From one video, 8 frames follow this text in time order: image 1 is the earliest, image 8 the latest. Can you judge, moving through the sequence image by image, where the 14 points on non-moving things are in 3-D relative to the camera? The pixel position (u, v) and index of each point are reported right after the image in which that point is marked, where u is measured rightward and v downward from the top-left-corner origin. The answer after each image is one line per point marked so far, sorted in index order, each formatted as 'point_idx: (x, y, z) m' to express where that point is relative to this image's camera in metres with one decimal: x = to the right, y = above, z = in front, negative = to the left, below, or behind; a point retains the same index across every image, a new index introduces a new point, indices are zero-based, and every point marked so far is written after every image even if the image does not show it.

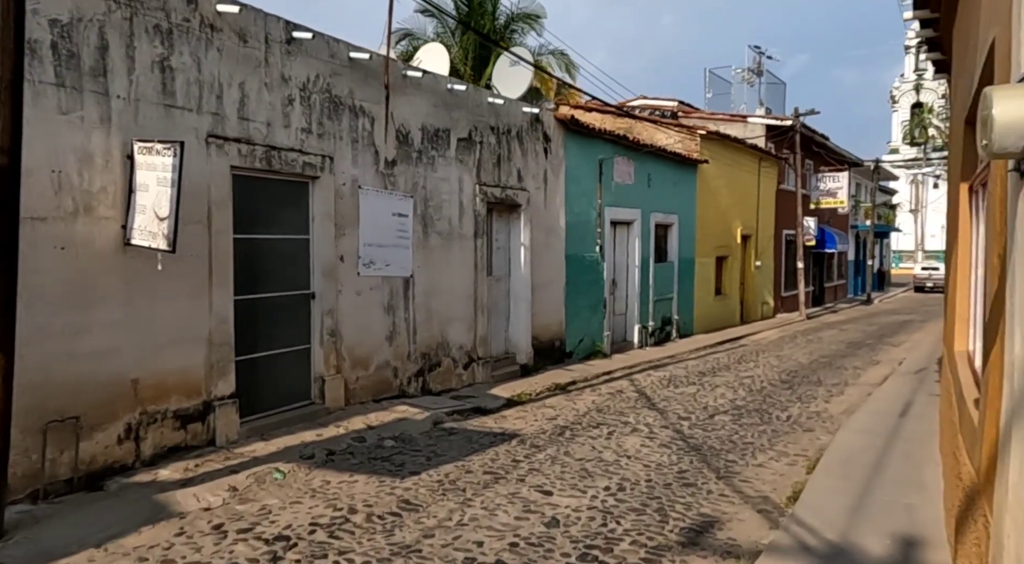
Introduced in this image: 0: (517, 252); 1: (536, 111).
0: (+0.1, +0.4, +12.8) m
1: (+0.3, +2.5, +13.1) m
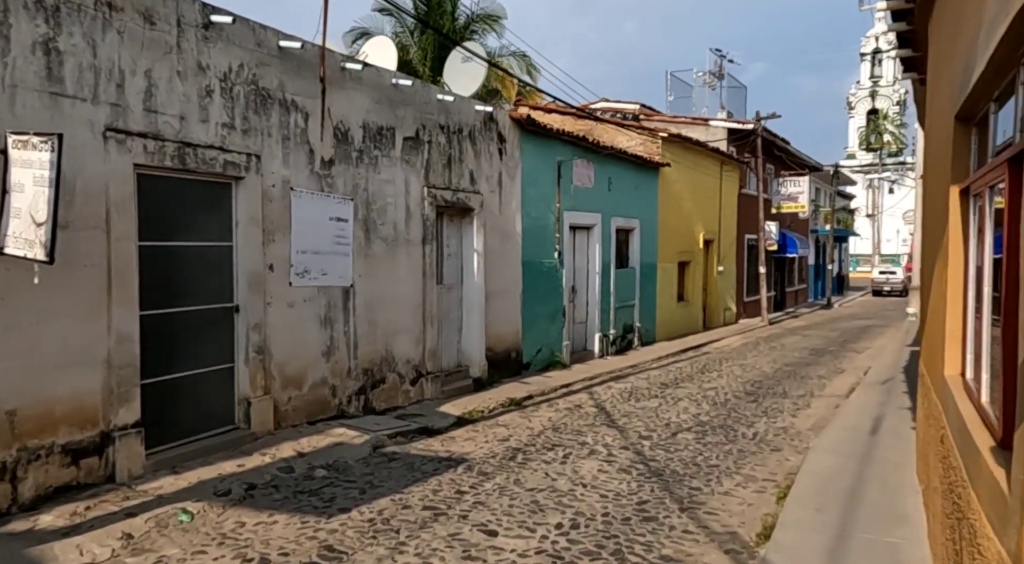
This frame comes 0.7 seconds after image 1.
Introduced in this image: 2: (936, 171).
0: (-0.6, +0.3, +12.1) m
1: (-0.3, +2.4, +12.3) m
2: (+3.0, +0.8, +6.4) m
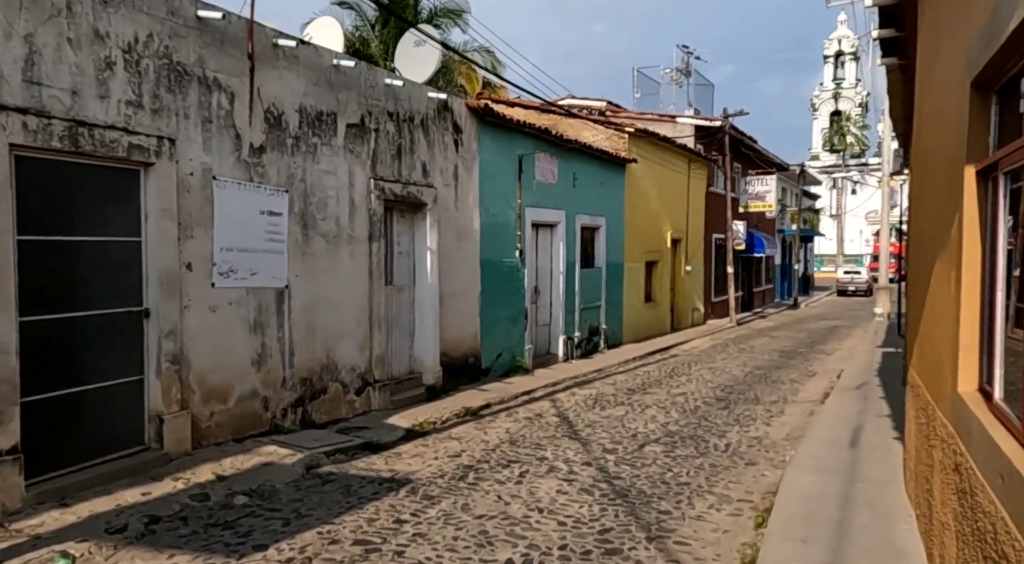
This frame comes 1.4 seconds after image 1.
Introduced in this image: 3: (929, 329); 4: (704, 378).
0: (-1.1, +0.3, +11.3) m
1: (-0.9, +2.4, +11.5) m
2: (+2.7, +0.8, +5.7) m
3: (+2.8, -0.3, +6.0) m
4: (+3.2, -1.6, +15.1) m
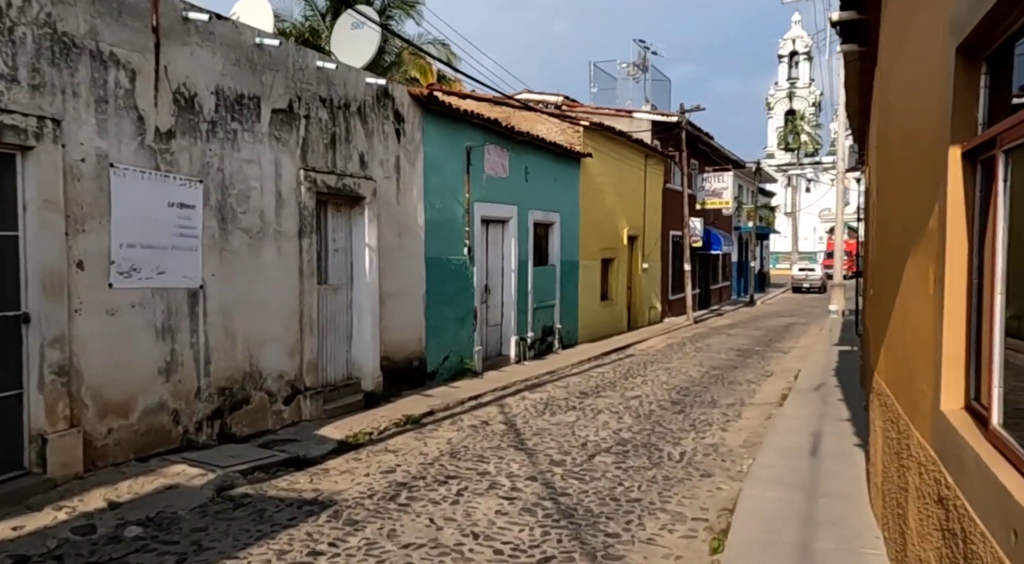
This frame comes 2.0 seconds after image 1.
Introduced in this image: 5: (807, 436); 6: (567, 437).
0: (-1.8, +0.3, +10.5) m
1: (-1.6, +2.4, +10.8) m
2: (+2.3, +0.8, +5.1) m
3: (+2.4, -0.3, +5.5) m
4: (+2.4, -1.6, +14.6) m
5: (+3.1, -1.6, +9.6) m
6: (+0.6, -1.7, +9.6) m
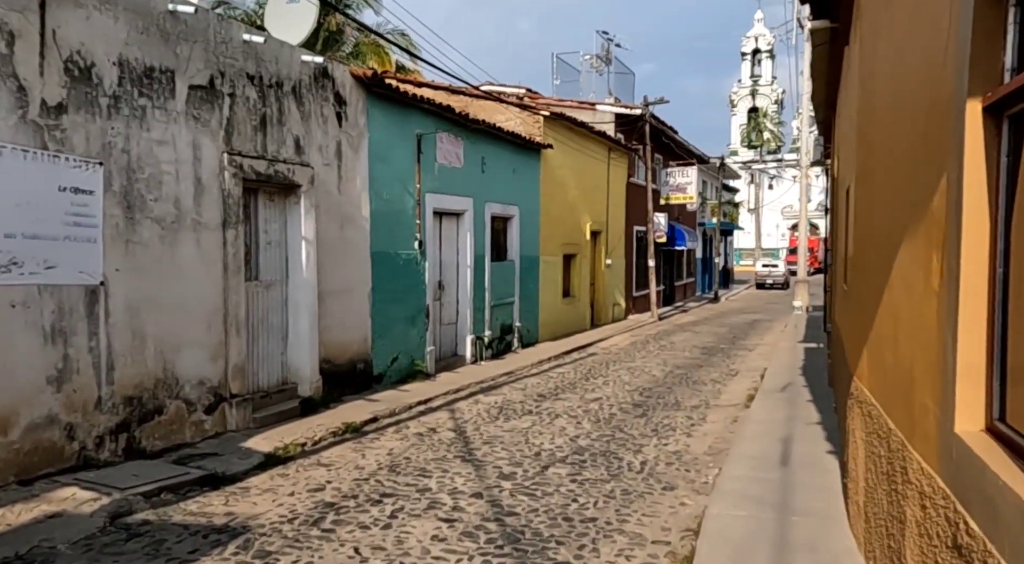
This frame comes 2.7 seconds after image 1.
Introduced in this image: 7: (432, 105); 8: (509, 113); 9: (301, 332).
0: (-2.3, +0.4, +9.7) m
1: (-2.1, +2.4, +9.9) m
2: (+1.9, +0.8, +4.4) m
3: (+2.0, -0.3, +4.8) m
4: (+1.7, -1.5, +13.9) m
5: (+2.6, -1.6, +8.9) m
6: (+0.1, -1.6, +8.8) m
7: (-1.1, +2.6, +12.9) m
8: (-0.1, +3.7, +19.5) m
9: (-2.3, -0.5, +9.7) m
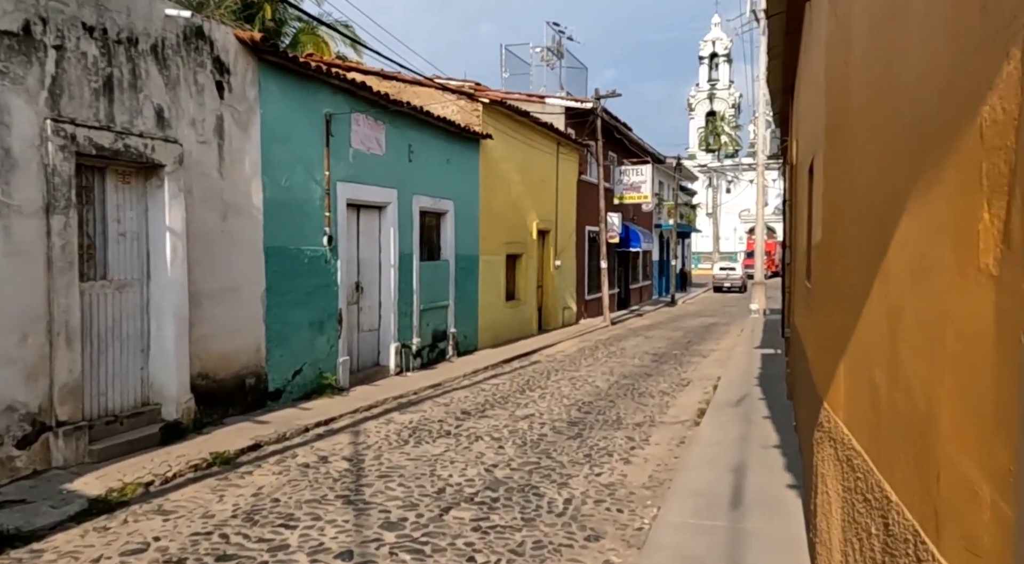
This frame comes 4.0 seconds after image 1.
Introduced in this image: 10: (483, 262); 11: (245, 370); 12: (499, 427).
0: (-3.2, +0.4, +8.0) m
1: (-3.0, +2.4, +8.3) m
2: (+1.3, +0.8, +3.0) m
3: (+1.4, -0.3, +3.3) m
4: (+0.7, -1.5, +12.4) m
5: (+1.8, -1.6, +7.5) m
6: (-0.7, -1.6, +7.3) m
7: (-2.1, +2.5, +11.3) m
8: (-1.3, +3.6, +18.0) m
9: (-3.1, -0.5, +8.0) m
10: (-0.6, +0.4, +18.0) m
11: (-2.8, -0.9, +9.5) m
12: (-0.1, -1.6, +9.8) m
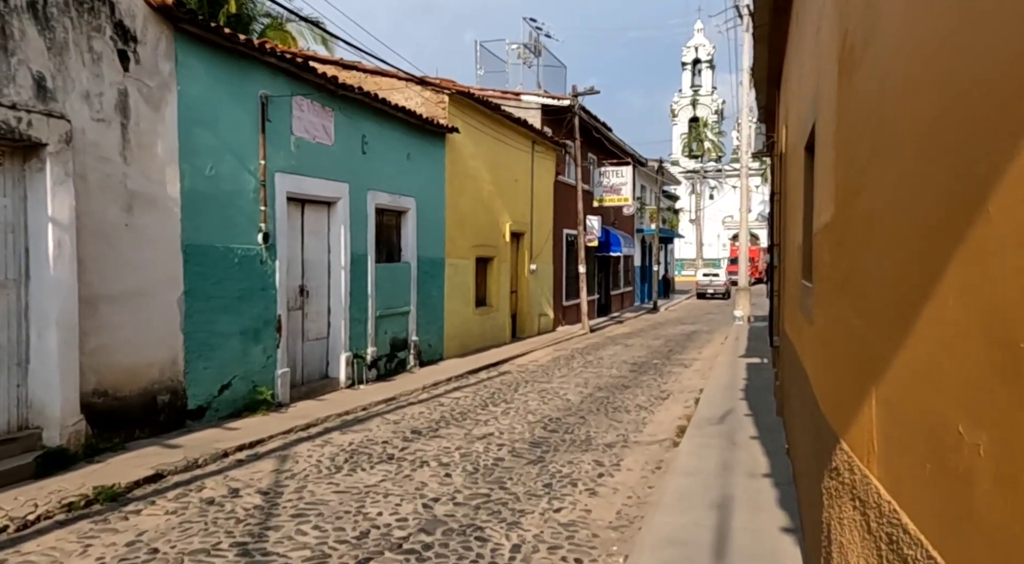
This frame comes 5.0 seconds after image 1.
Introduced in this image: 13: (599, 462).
0: (-3.6, +0.4, +6.8) m
1: (-3.4, +2.4, +7.1) m
2: (+1.0, +0.9, +1.8) m
3: (+1.1, -0.2, +2.2) m
4: (+0.2, -1.6, +11.2) m
5: (+1.4, -1.6, +6.3) m
6: (-1.1, -1.6, +6.1) m
7: (-2.6, +2.5, +10.1) m
8: (-1.9, +3.6, +16.8) m
9: (-3.5, -0.5, +6.8) m
10: (-1.2, +0.3, +16.8) m
11: (-3.3, -0.9, +8.3) m
12: (-0.6, -1.6, +8.6) m
13: (+0.8, -1.6, +8.1) m
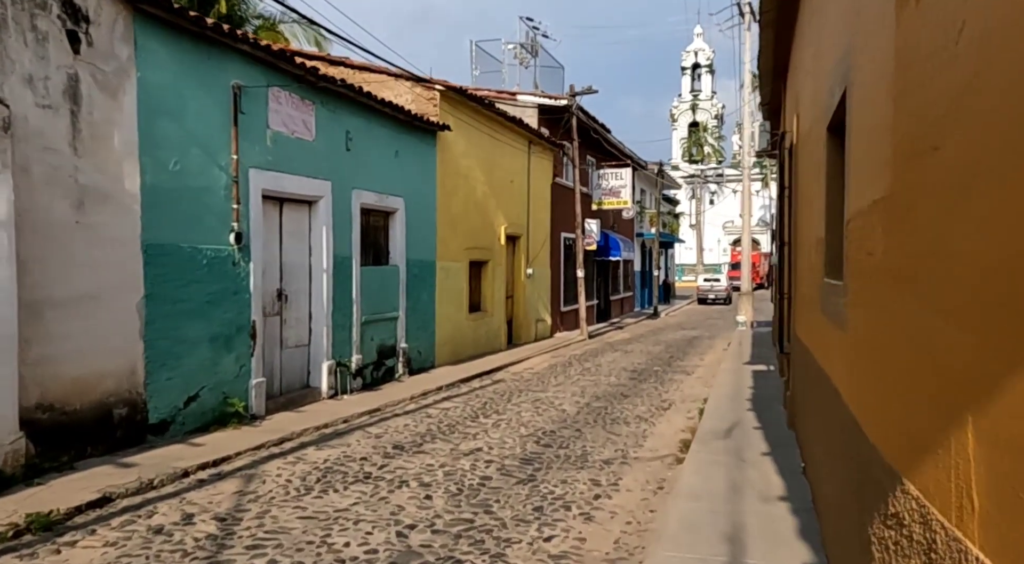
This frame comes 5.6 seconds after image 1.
0: (-3.7, +0.4, +6.1) m
1: (-3.5, +2.4, +6.4) m
2: (+0.9, +0.9, +1.1) m
3: (+1.0, -0.2, +1.5) m
4: (+0.1, -1.6, +10.5) m
5: (+1.3, -1.6, +5.6) m
6: (-1.2, -1.6, +5.4) m
7: (-2.7, +2.5, +9.4) m
8: (-2.0, +3.5, +16.1) m
9: (-3.6, -0.6, +6.1) m
10: (-1.3, +0.2, +16.1) m
11: (-3.4, -1.0, +7.6) m
12: (-0.7, -1.6, +7.9) m
13: (+0.7, -1.7, +7.4) m
